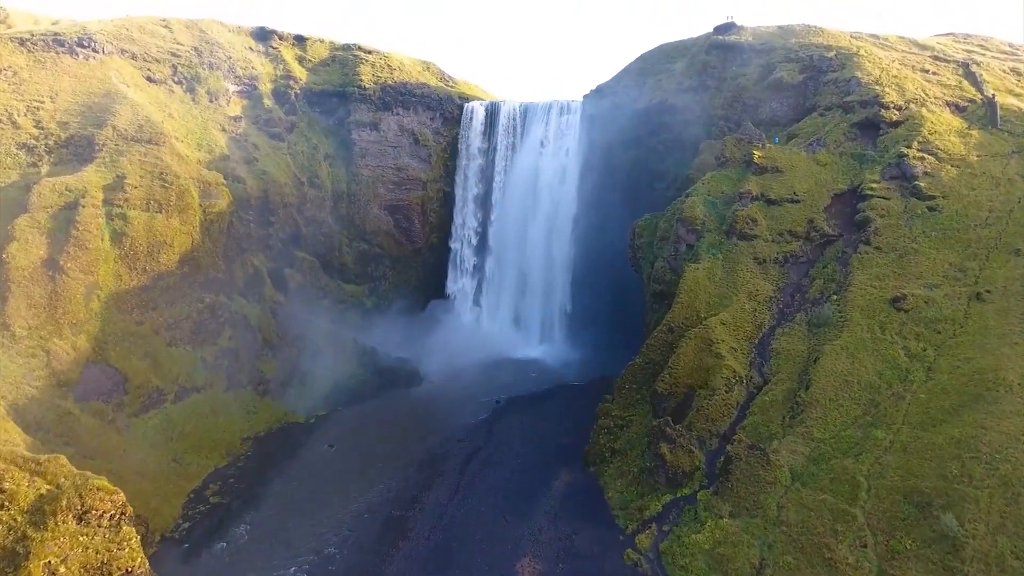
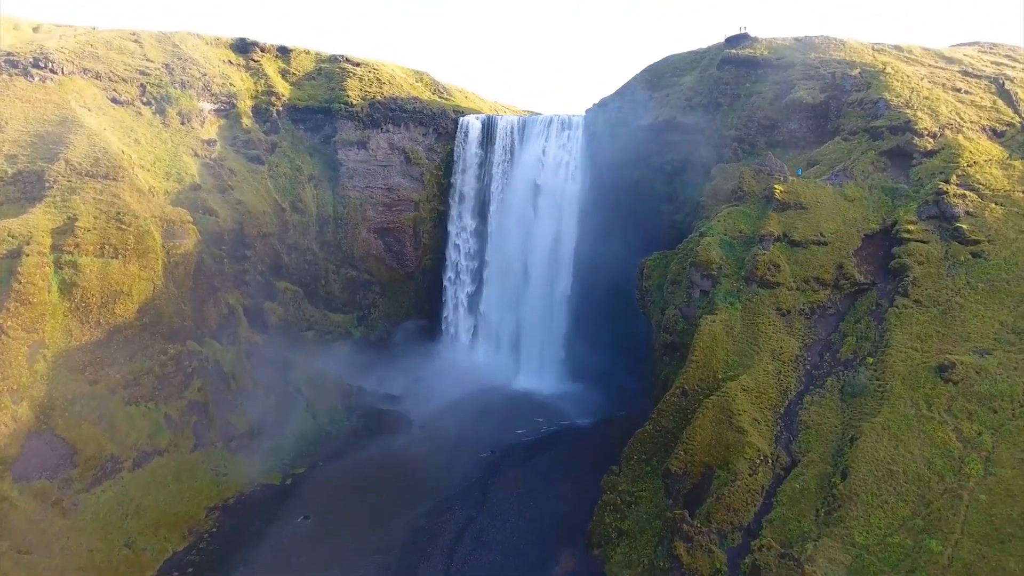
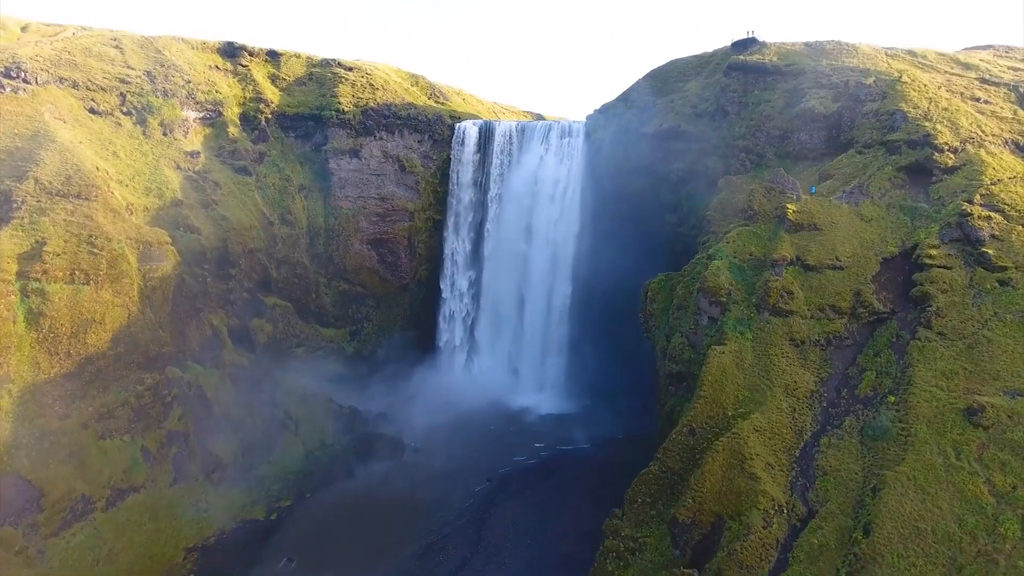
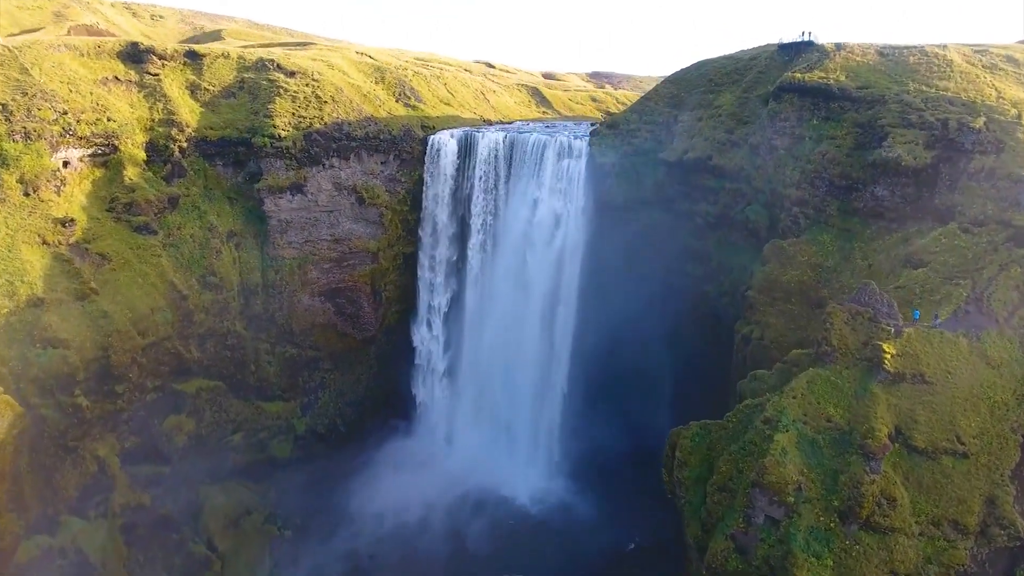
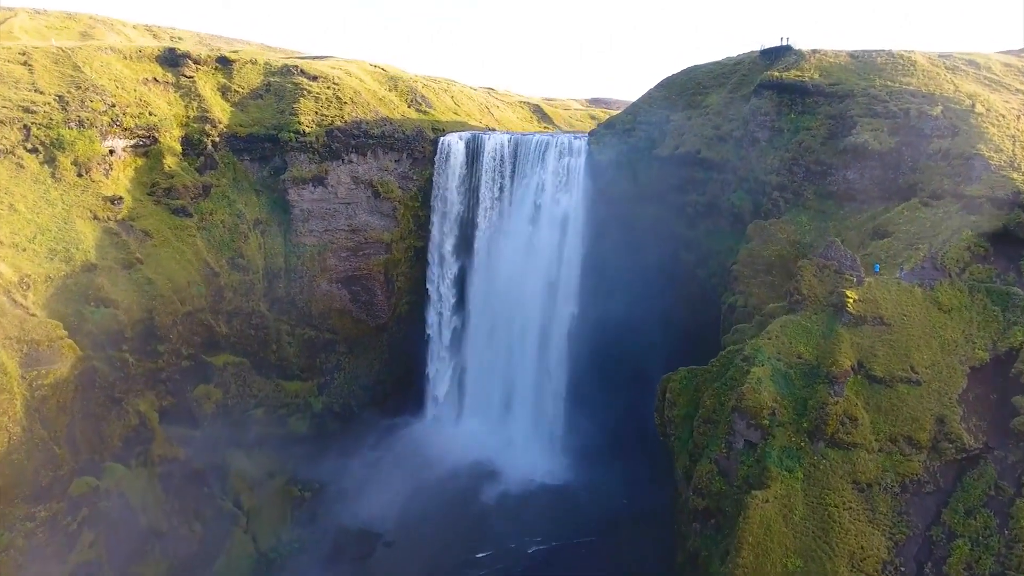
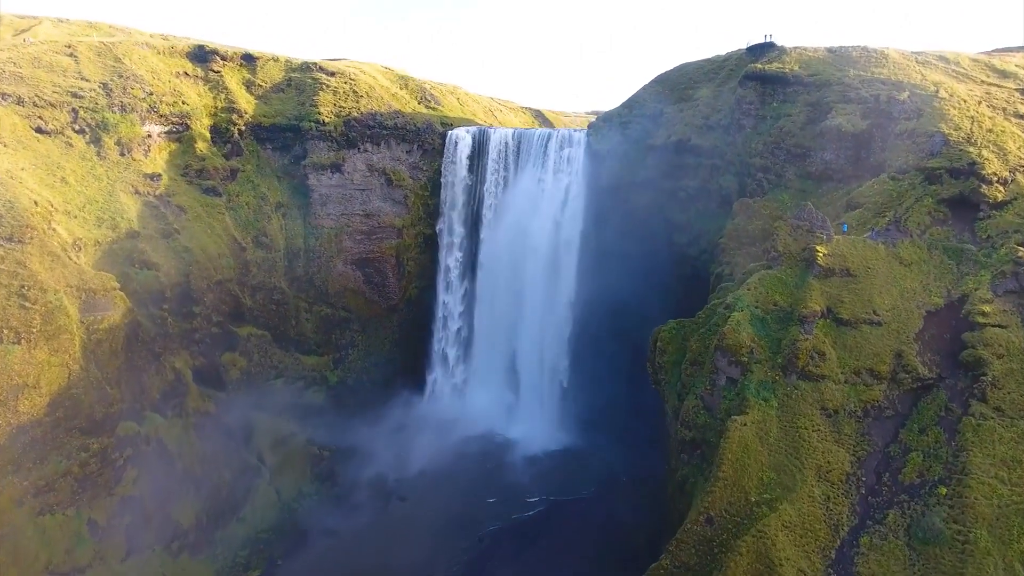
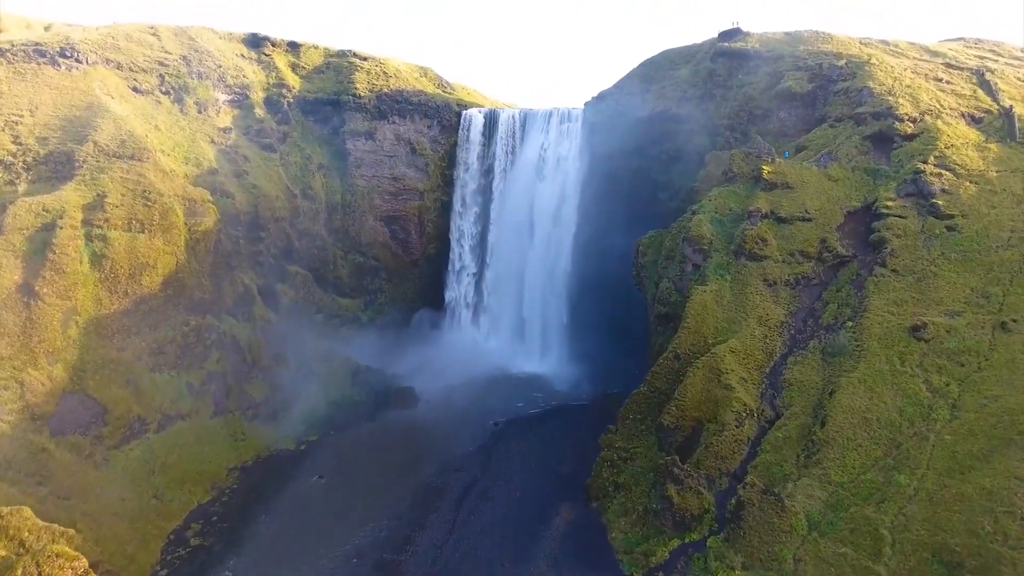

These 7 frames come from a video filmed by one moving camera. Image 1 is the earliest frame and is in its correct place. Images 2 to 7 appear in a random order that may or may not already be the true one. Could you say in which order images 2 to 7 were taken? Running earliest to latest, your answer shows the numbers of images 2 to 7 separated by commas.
7, 2, 3, 6, 5, 4
